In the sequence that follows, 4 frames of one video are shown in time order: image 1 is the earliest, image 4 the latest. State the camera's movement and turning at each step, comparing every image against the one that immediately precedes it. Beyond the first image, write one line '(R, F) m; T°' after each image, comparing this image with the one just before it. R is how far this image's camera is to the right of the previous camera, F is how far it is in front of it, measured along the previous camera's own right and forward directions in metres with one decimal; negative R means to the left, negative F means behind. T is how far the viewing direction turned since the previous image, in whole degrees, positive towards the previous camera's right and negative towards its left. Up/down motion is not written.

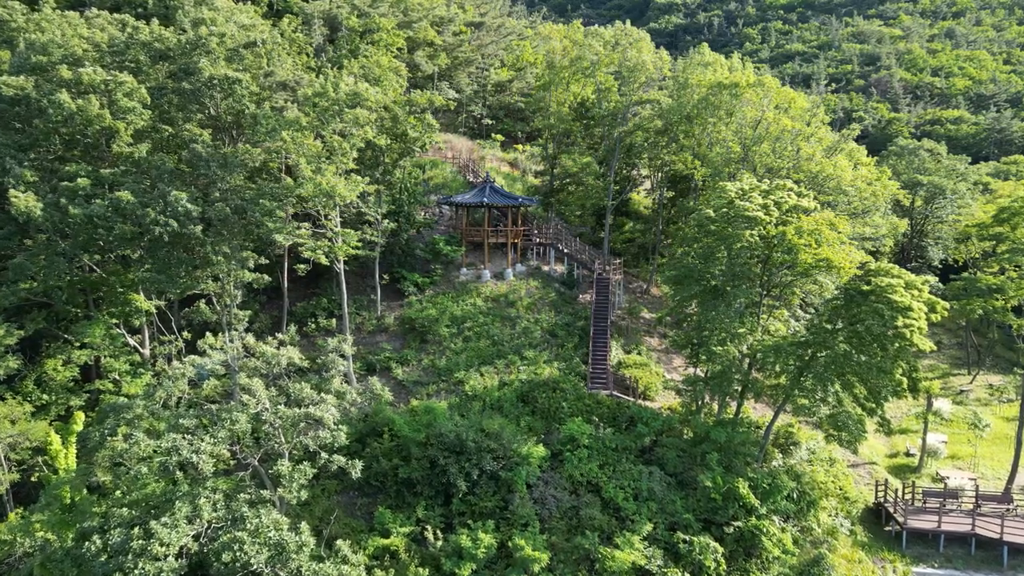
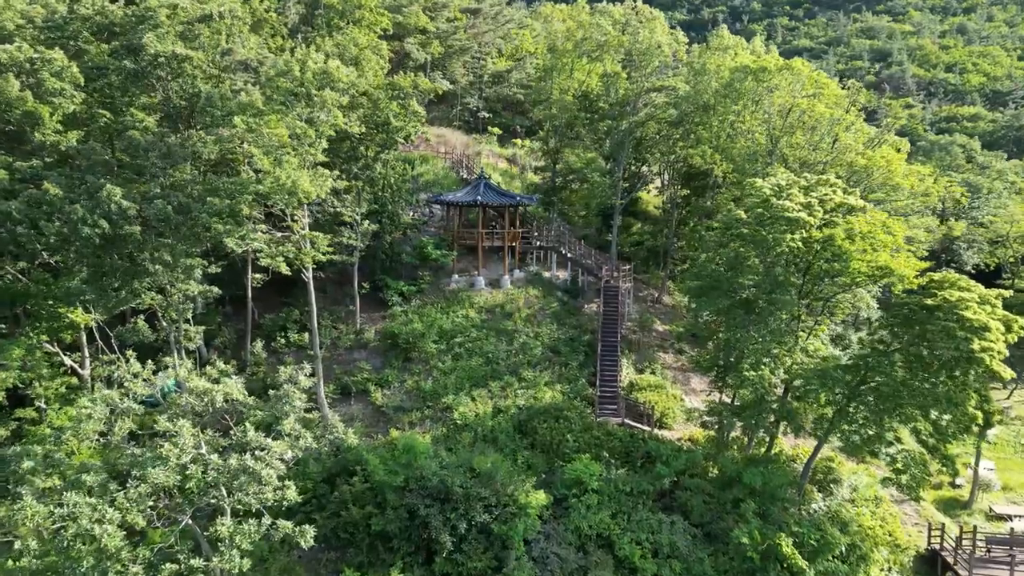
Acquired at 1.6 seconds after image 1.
(+0.1, +3.1) m; 0°
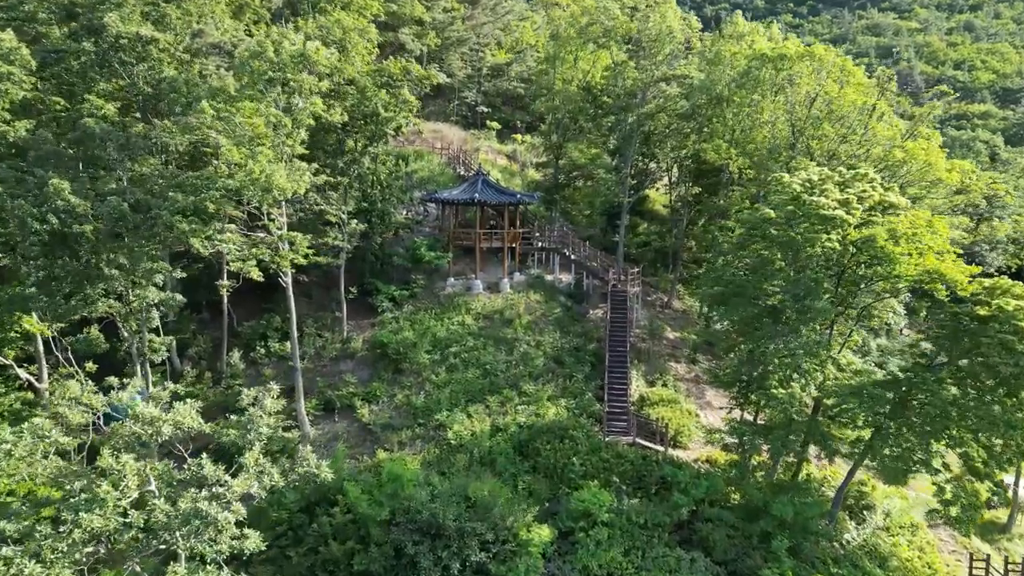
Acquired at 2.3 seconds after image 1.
(0.0, +1.8) m; 0°
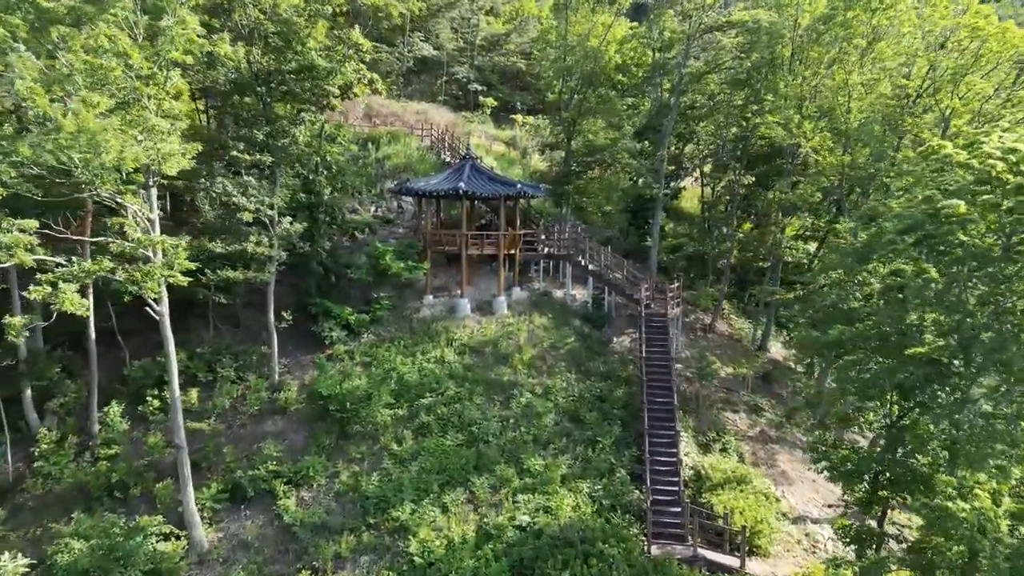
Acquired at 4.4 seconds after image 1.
(+0.1, +6.1) m; 0°
